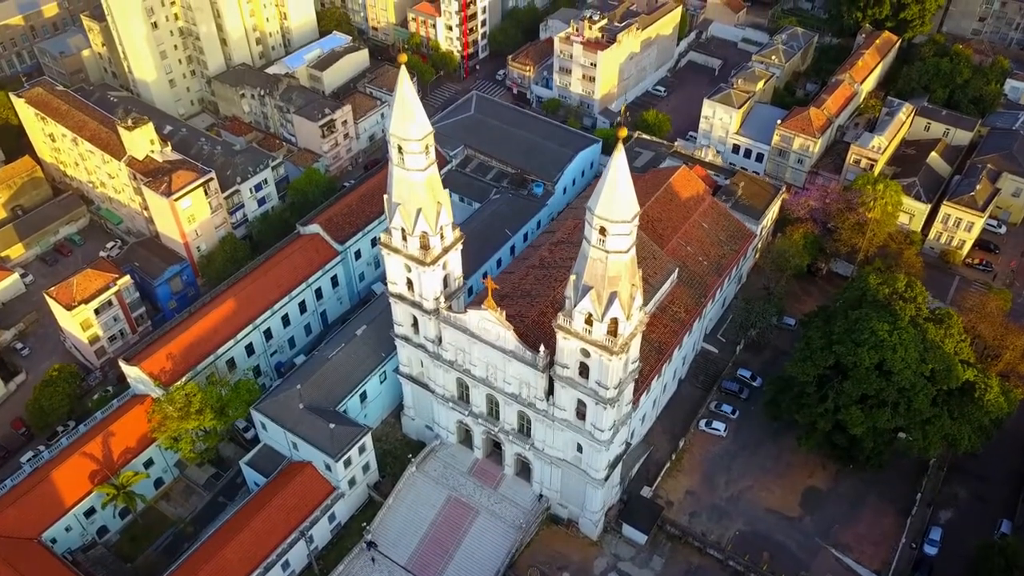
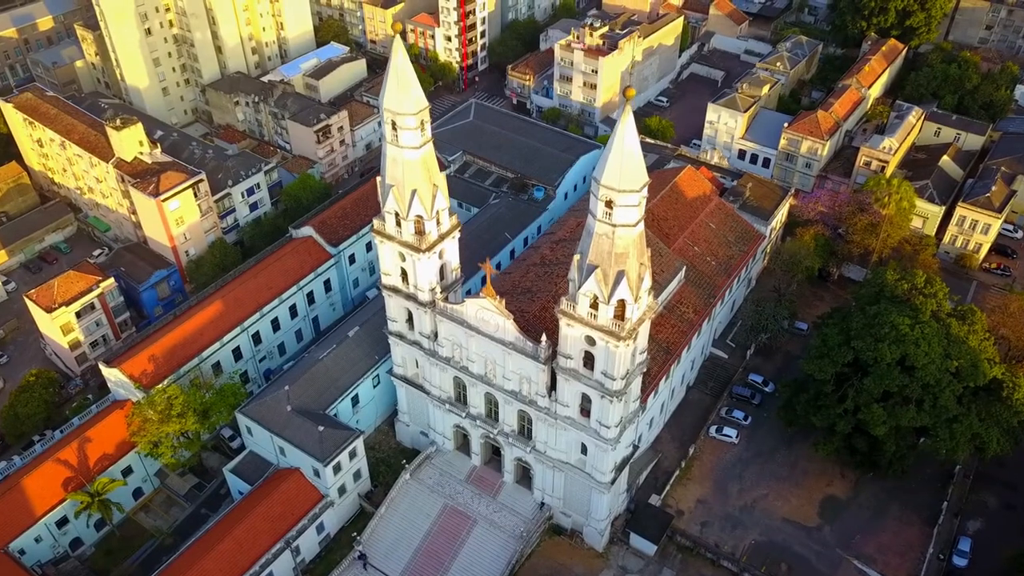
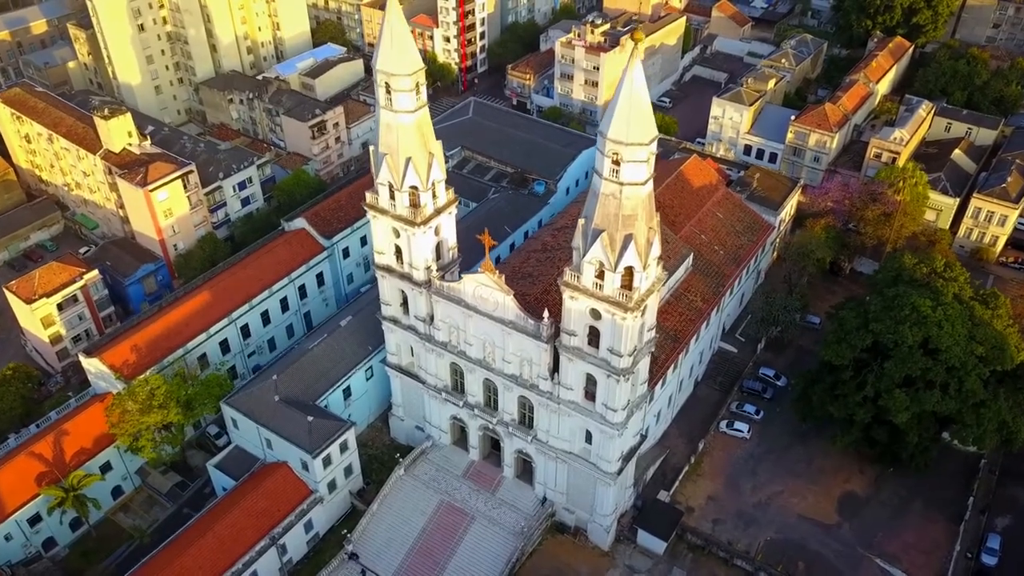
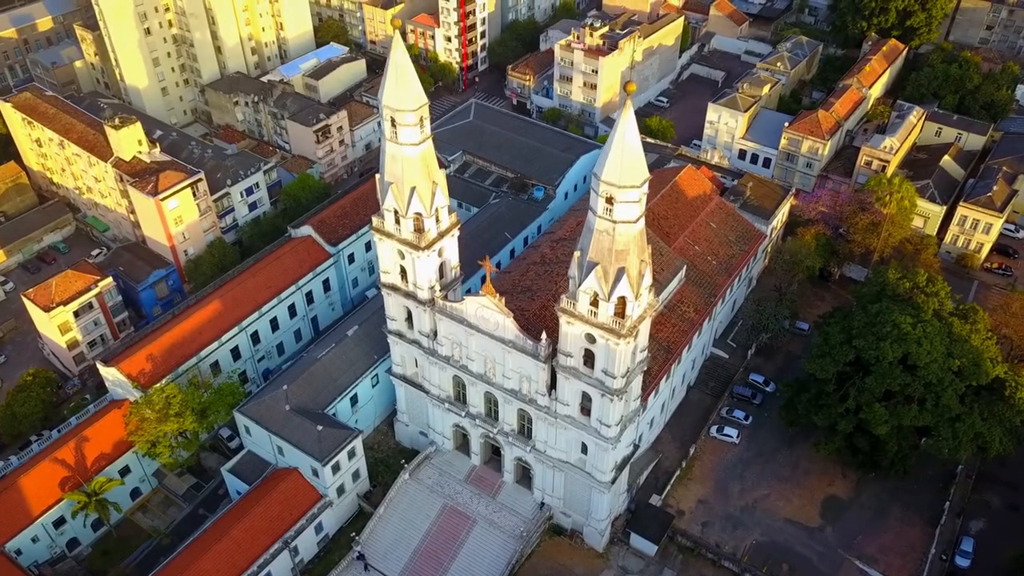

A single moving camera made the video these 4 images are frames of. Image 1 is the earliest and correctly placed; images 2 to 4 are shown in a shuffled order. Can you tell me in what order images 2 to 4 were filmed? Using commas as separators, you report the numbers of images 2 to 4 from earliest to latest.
2, 4, 3
